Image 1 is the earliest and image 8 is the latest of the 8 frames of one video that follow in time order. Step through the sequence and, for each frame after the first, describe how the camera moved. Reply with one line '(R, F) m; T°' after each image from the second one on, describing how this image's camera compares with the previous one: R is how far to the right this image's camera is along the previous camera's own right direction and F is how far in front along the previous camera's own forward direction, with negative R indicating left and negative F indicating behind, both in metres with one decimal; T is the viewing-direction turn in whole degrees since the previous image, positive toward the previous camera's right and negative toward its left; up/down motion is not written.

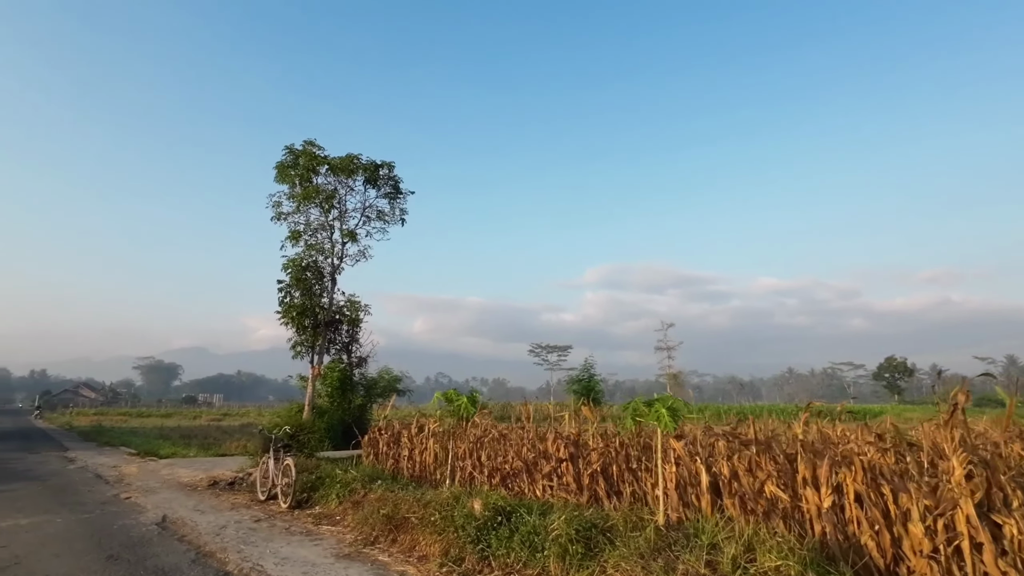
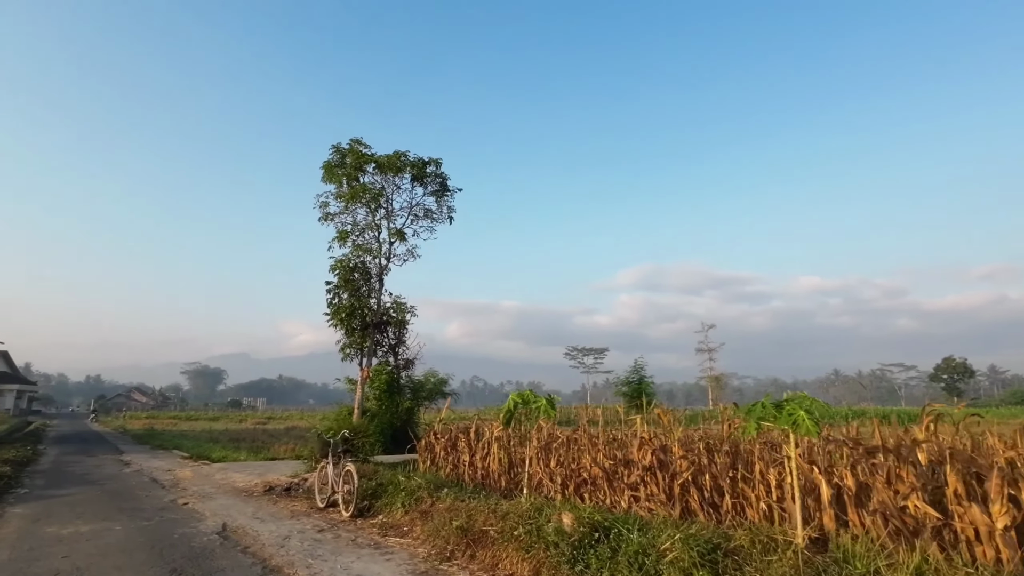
(-0.5, +0.6) m; -3°
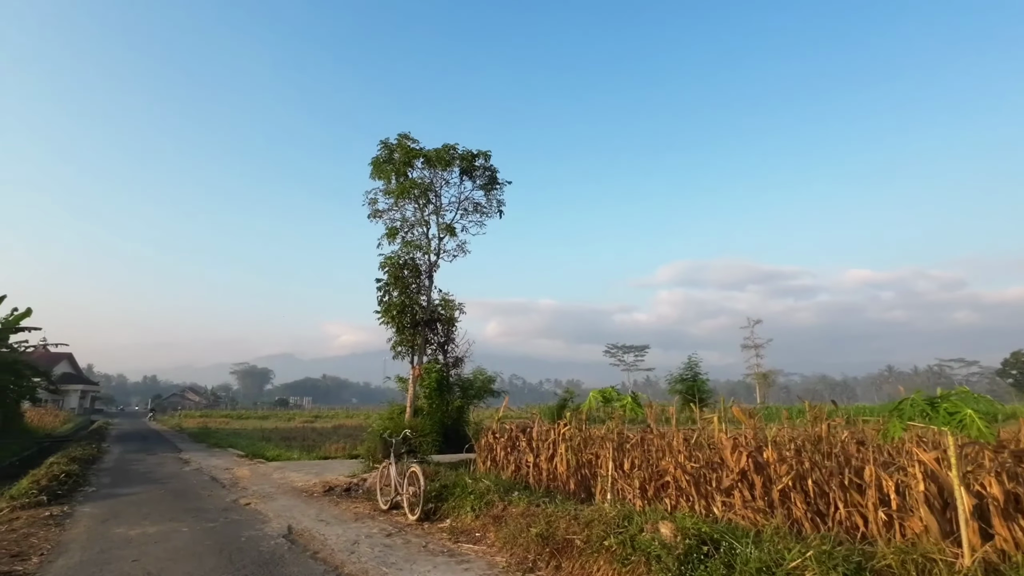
(-0.4, +0.4) m; -4°
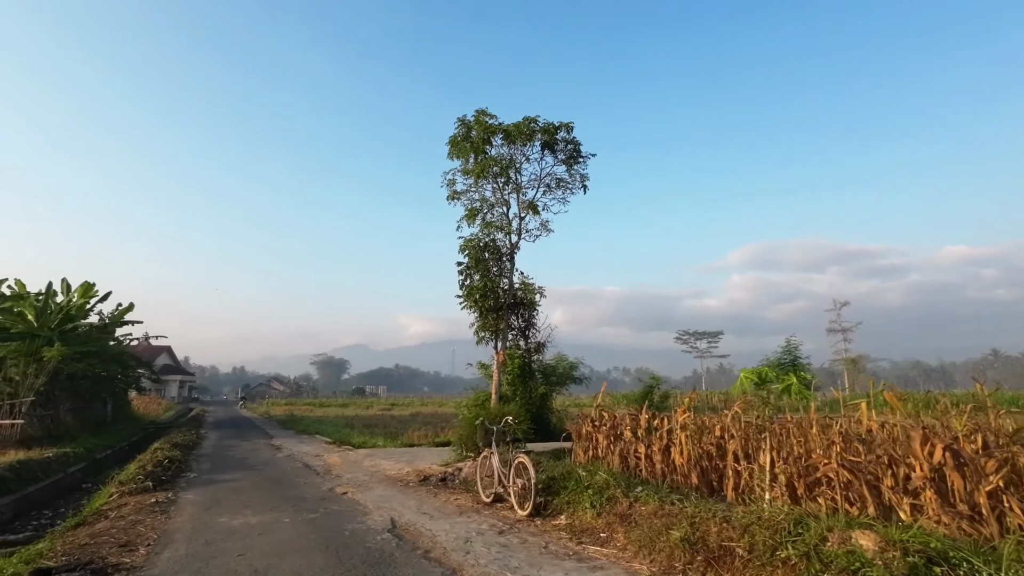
(-0.6, +0.7) m; -7°
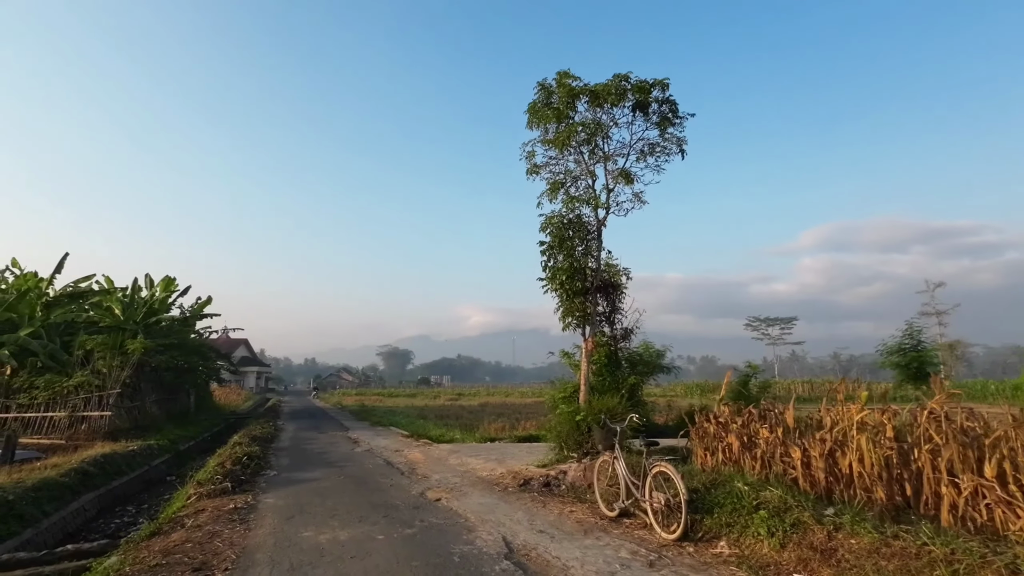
(-0.7, +1.3) m; -6°
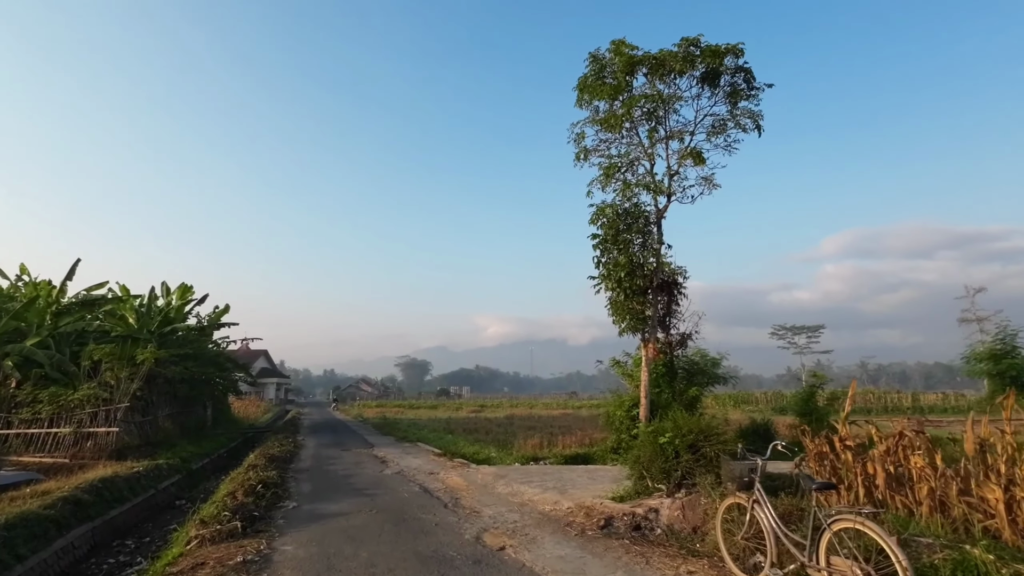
(-0.7, +1.6) m; -2°
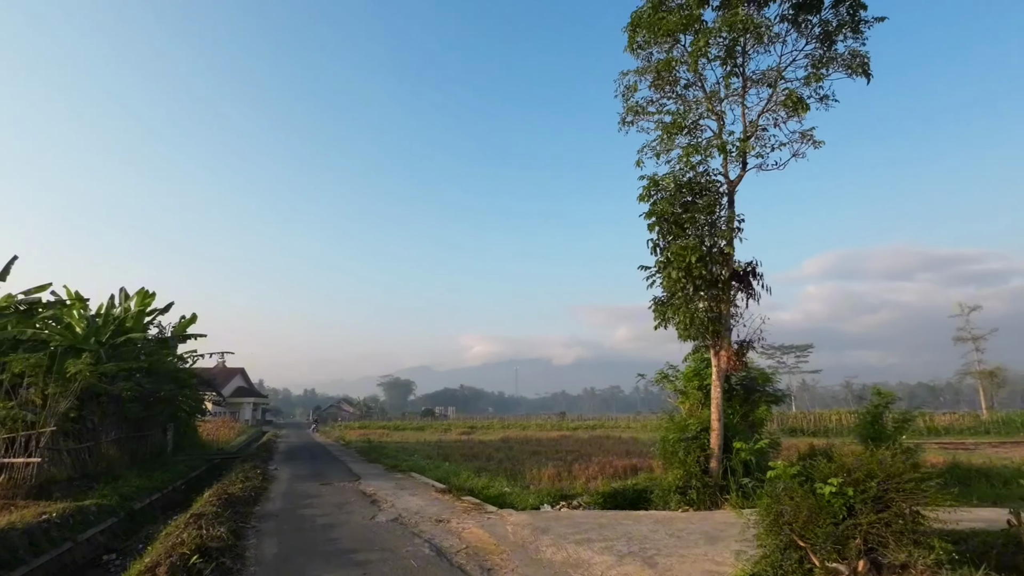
(-0.8, +2.7) m; +2°
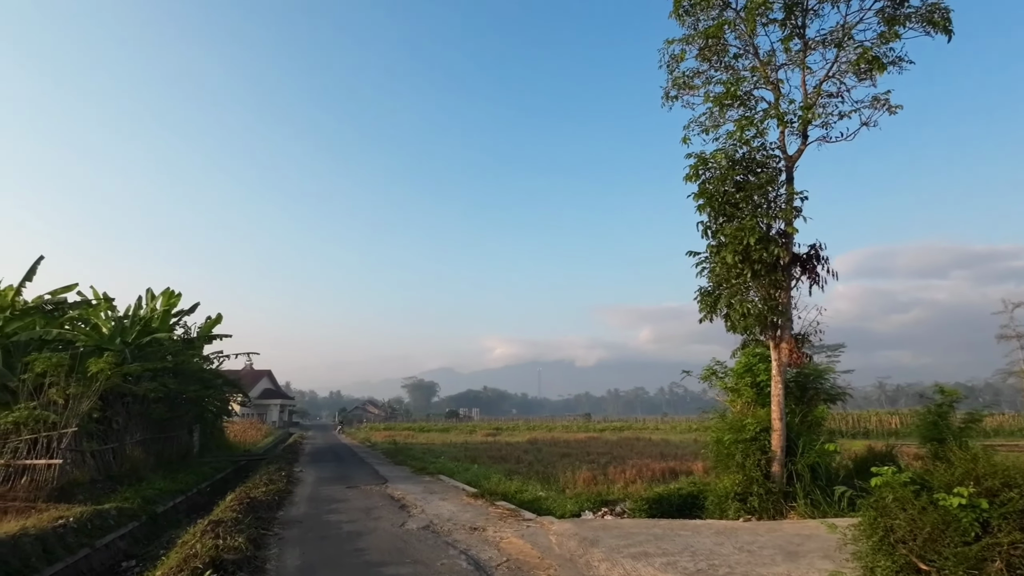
(-0.2, +0.7) m; -2°
